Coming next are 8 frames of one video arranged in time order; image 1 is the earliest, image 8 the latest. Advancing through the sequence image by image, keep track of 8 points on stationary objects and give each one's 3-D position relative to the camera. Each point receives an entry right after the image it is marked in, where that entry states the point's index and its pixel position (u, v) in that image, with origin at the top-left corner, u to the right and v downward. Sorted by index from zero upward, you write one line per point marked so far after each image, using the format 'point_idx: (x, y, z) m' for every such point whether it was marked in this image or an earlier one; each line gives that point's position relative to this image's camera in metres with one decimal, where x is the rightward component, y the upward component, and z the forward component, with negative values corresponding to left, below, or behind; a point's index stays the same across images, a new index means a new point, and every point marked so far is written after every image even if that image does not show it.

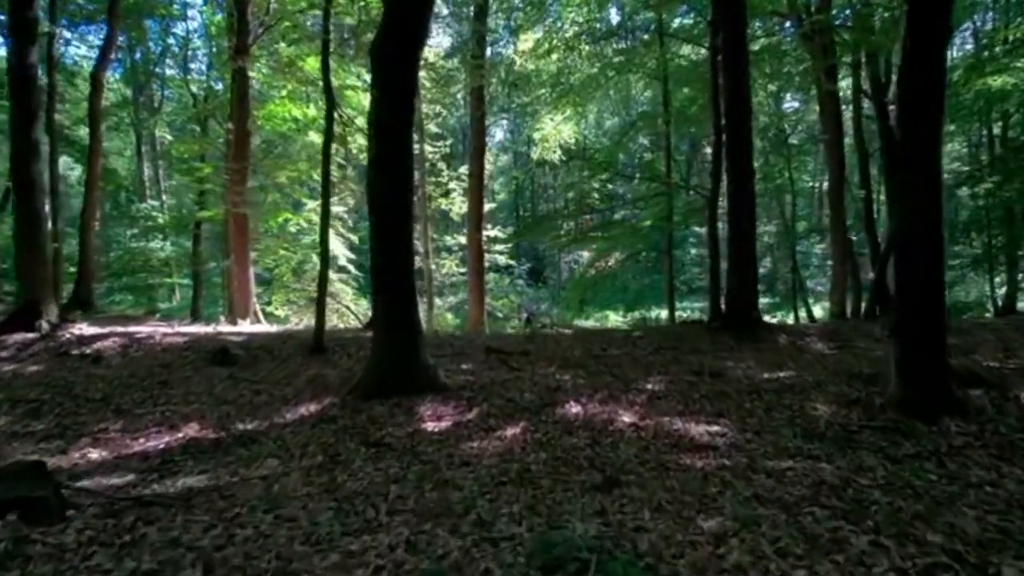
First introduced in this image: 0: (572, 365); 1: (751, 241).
0: (+0.6, -0.7, +7.2) m
1: (+3.2, +0.6, +10.2) m
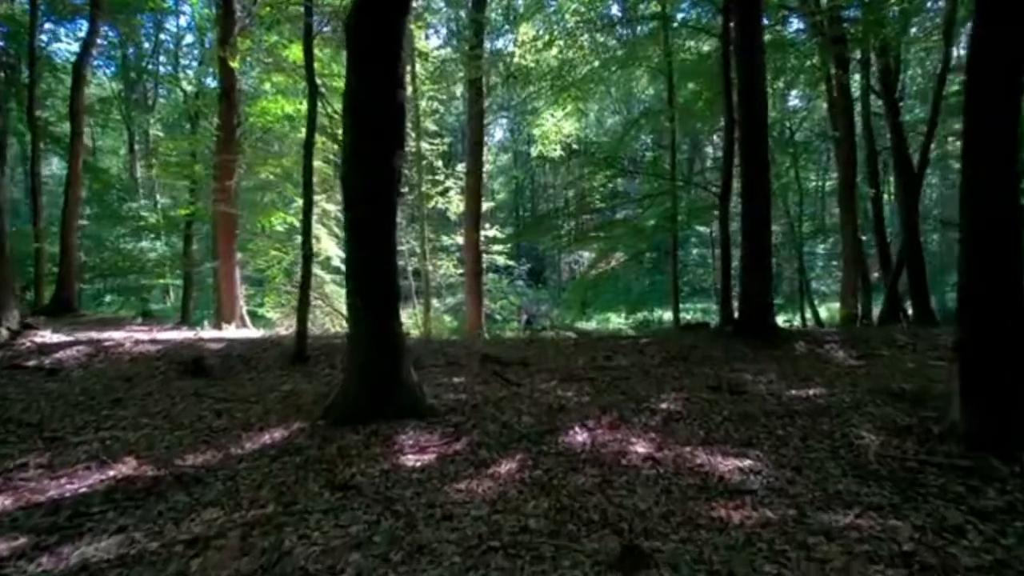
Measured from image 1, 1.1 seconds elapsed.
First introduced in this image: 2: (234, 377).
0: (+0.5, -0.8, +6.5) m
1: (+3.1, +0.6, +9.6) m
2: (-2.6, -0.8, +7.2) m
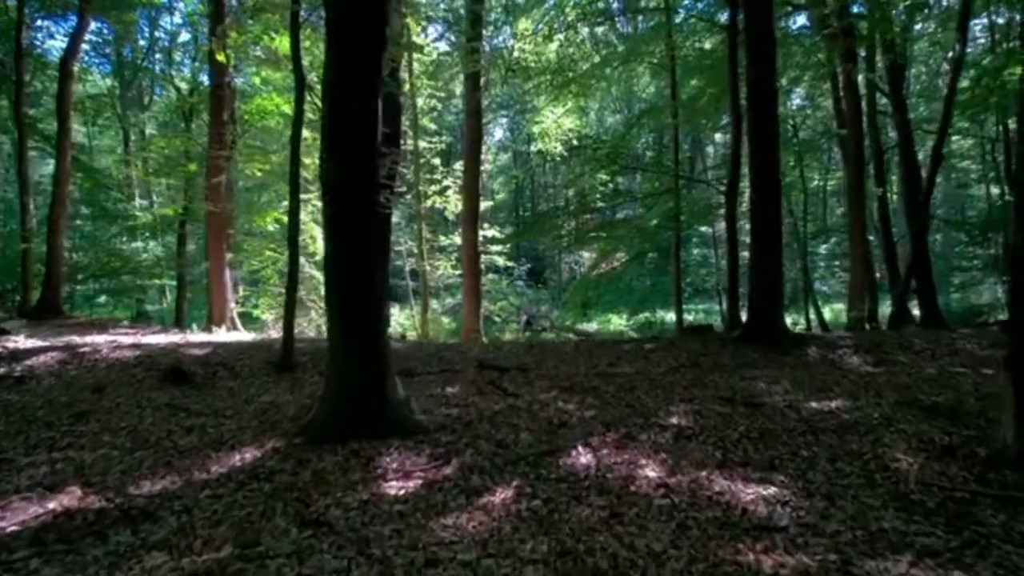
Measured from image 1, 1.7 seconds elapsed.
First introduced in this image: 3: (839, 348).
0: (+0.5, -0.8, +6.1) m
1: (+3.1, +0.5, +9.2) m
2: (-2.6, -0.9, +6.8) m
3: (+3.7, -0.7, +8.8) m
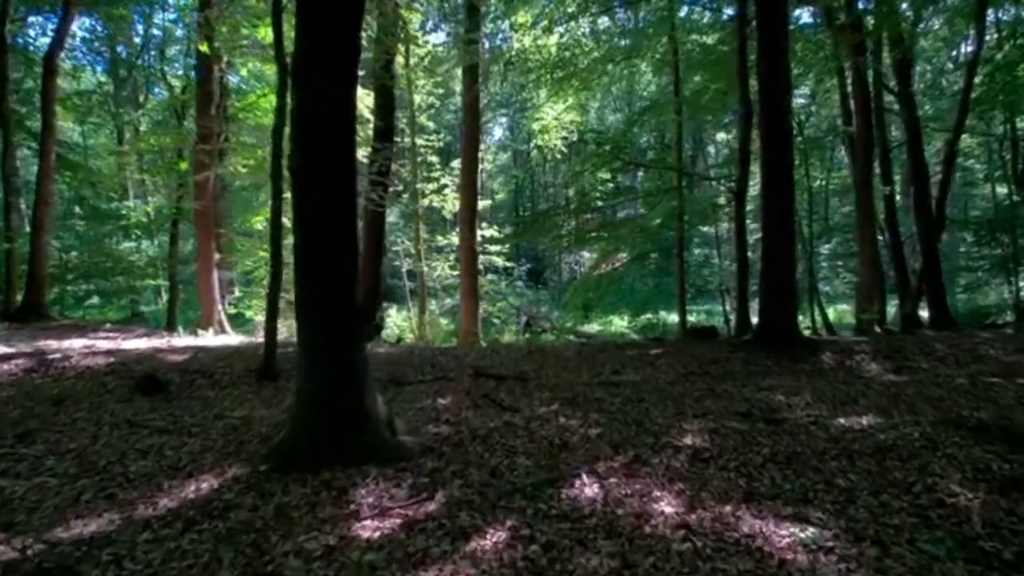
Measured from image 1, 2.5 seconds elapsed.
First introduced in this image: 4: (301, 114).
0: (+0.5, -0.8, +5.6) m
1: (+3.1, +0.5, +8.7) m
2: (-2.6, -0.9, +6.3) m
3: (+3.7, -0.7, +8.4) m
4: (-1.2, +0.9, +4.3) m
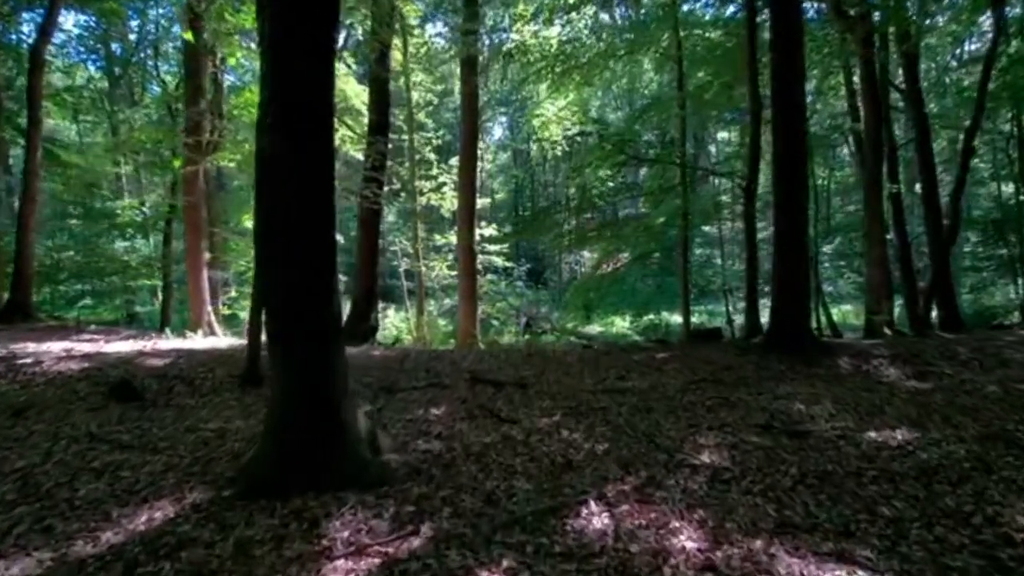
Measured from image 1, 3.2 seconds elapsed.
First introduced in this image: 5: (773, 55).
0: (+0.5, -0.8, +5.2) m
1: (+3.1, +0.5, +8.3) m
2: (-2.6, -0.9, +5.8) m
3: (+3.7, -0.7, +7.9) m
4: (-1.2, +0.9, +3.9) m
5: (+2.8, +2.5, +8.3) m
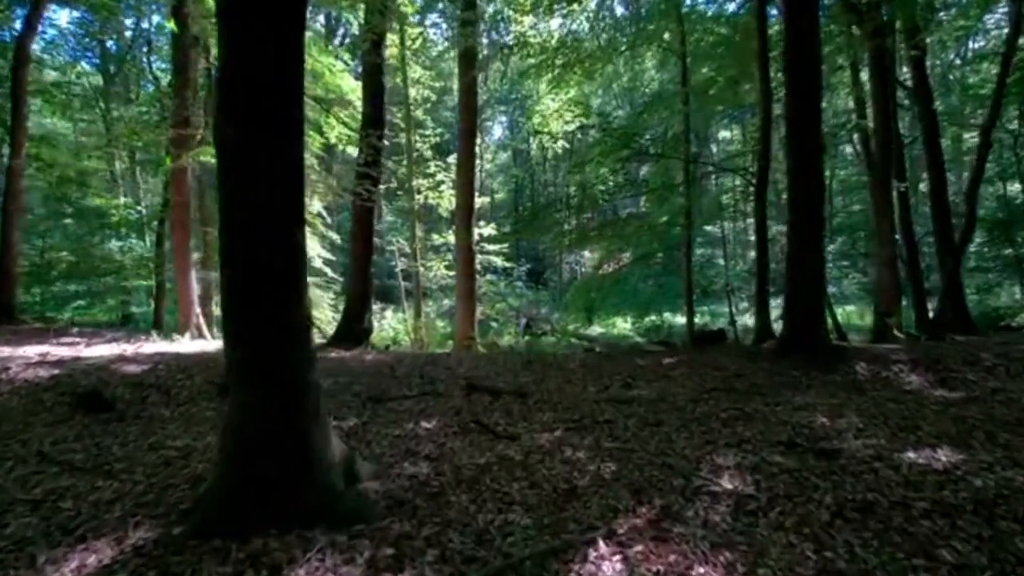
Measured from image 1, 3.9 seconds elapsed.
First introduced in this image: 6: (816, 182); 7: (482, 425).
0: (+0.5, -0.8, +4.8) m
1: (+3.1, +0.5, +7.8) m
2: (-2.6, -0.9, +5.4) m
3: (+3.7, -0.7, +7.5) m
4: (-1.2, +0.9, +3.4) m
5: (+2.8, +2.5, +7.8) m
6: (+3.0, +1.1, +7.8) m
7: (-0.2, -0.8, +4.8) m
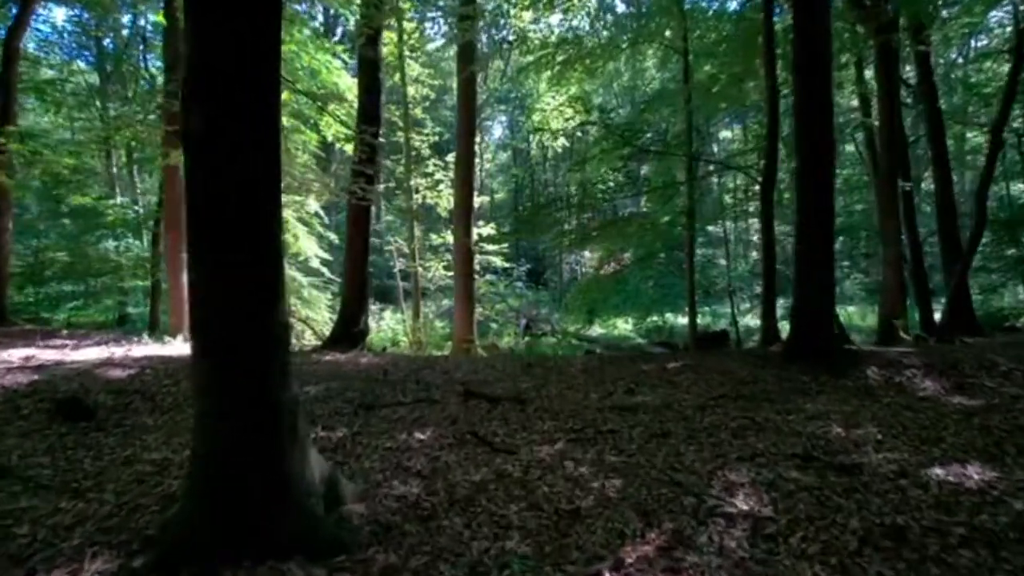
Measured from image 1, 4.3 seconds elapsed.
0: (+0.5, -0.9, +4.5) m
1: (+3.1, +0.5, +7.6) m
2: (-2.7, -0.9, +5.1) m
3: (+3.6, -0.7, +7.2) m
4: (-1.2, +0.9, +3.2) m
5: (+2.8, +2.4, +7.6) m
6: (+3.0, +1.1, +7.5) m
7: (-0.2, -0.9, +4.5) m
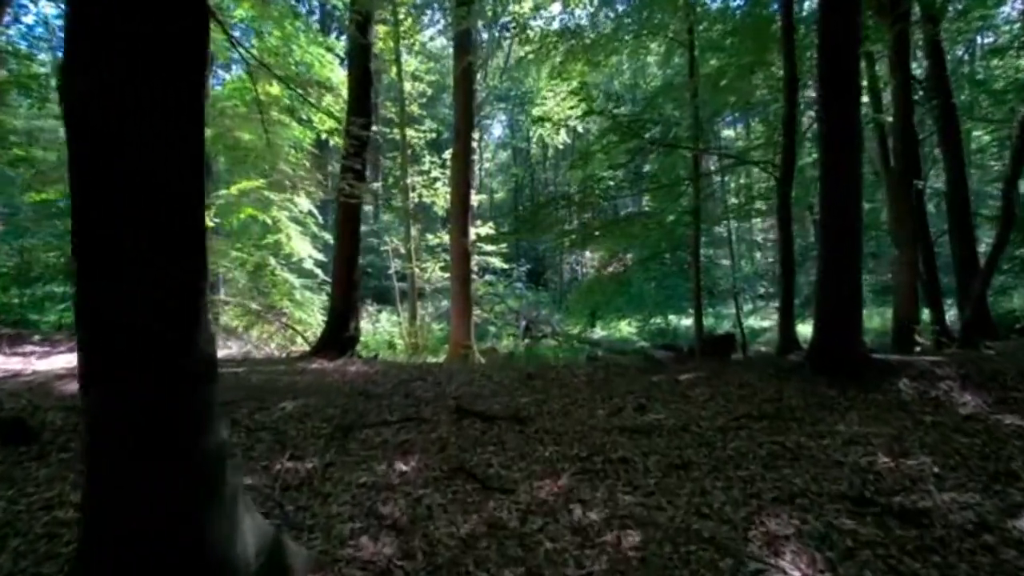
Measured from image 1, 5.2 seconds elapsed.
0: (+0.4, -0.9, +3.9) m
1: (+3.0, +0.4, +6.9) m
2: (-2.7, -1.0, +4.5) m
3: (+3.6, -0.8, +6.6) m
4: (-1.2, +0.9, +2.6) m
5: (+2.7, +2.4, +6.9) m
6: (+3.0, +1.1, +6.9) m
7: (-0.2, -0.9, +3.9) m
